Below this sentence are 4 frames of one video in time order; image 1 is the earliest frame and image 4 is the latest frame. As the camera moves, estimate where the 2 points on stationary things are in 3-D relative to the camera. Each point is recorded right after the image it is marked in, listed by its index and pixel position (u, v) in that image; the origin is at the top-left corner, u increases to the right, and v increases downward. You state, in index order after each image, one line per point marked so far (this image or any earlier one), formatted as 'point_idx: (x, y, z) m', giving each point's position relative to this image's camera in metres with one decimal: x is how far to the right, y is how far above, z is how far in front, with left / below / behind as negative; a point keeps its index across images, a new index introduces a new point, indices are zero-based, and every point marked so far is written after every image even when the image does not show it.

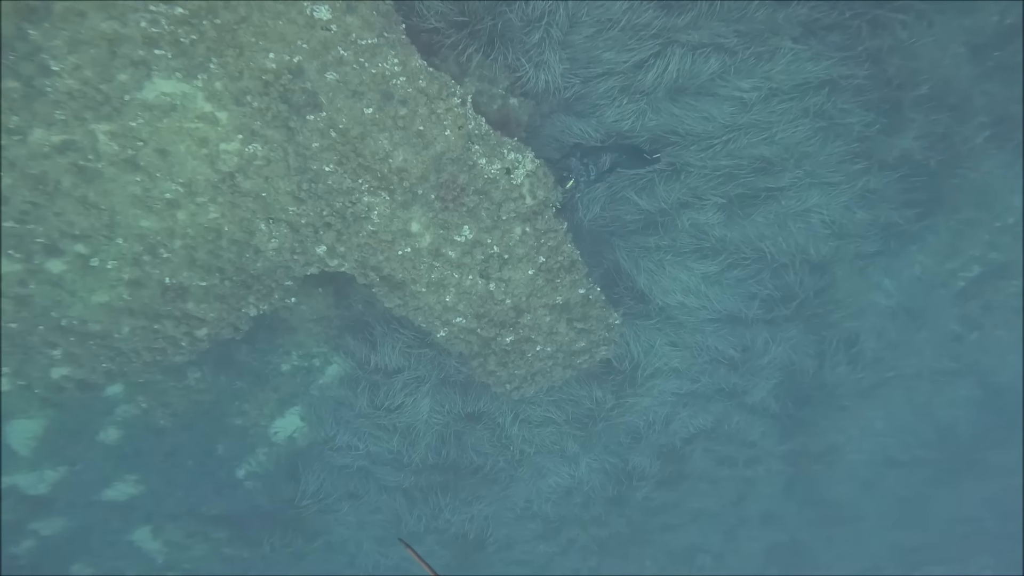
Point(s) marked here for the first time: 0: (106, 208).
0: (-3.1, +0.6, +3.2) m
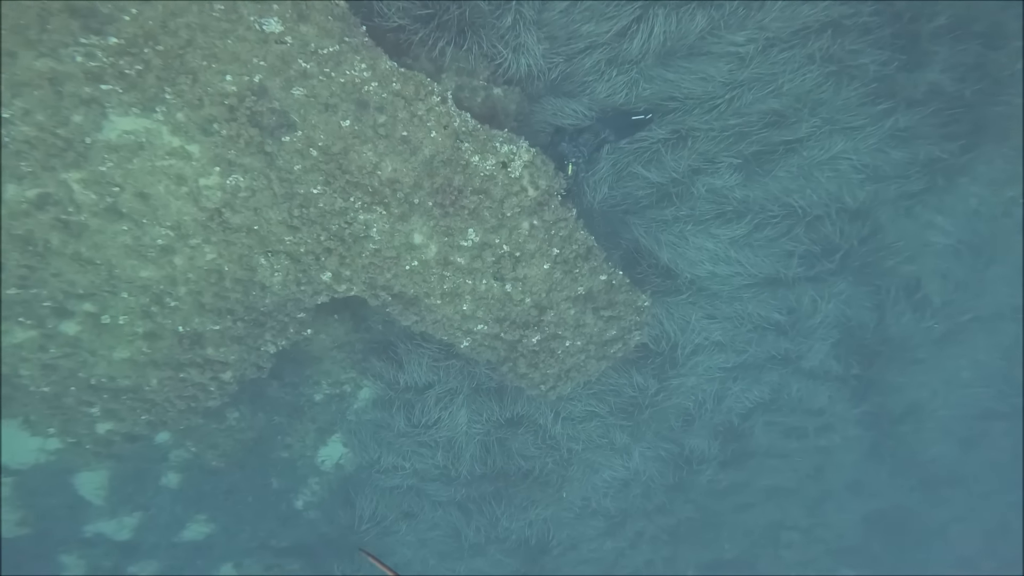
0: (-3.1, +0.2, +3.2) m
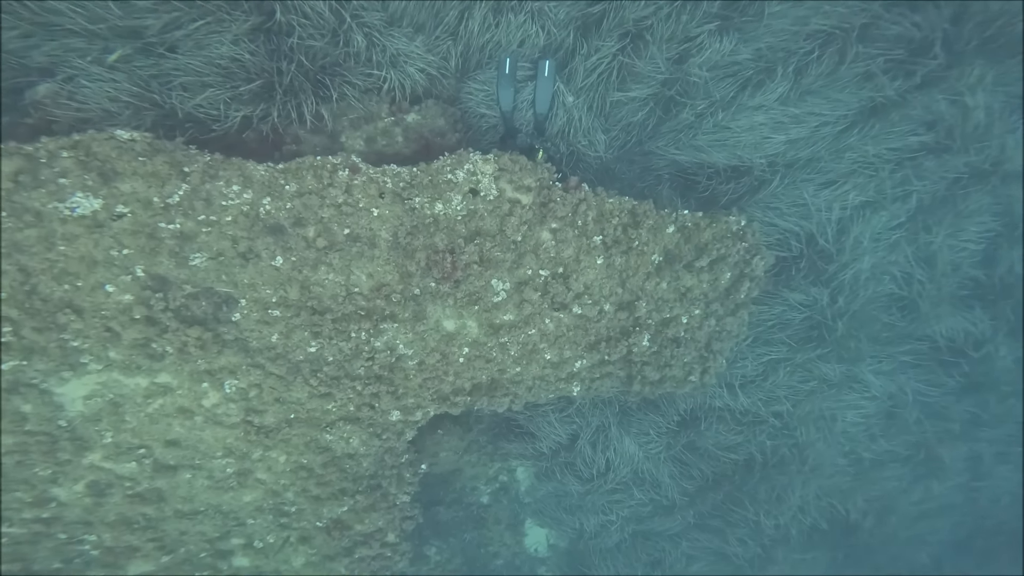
0: (-2.4, -1.7, +3.2) m
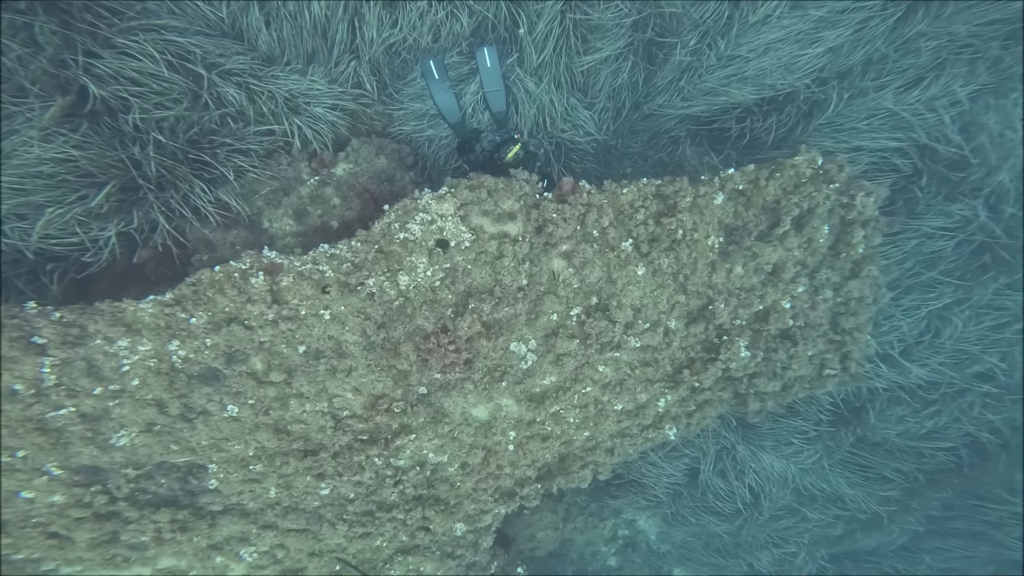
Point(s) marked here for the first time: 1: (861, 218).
0: (-1.4, -2.7, +2.8) m
1: (+1.8, +0.4, +2.2) m
